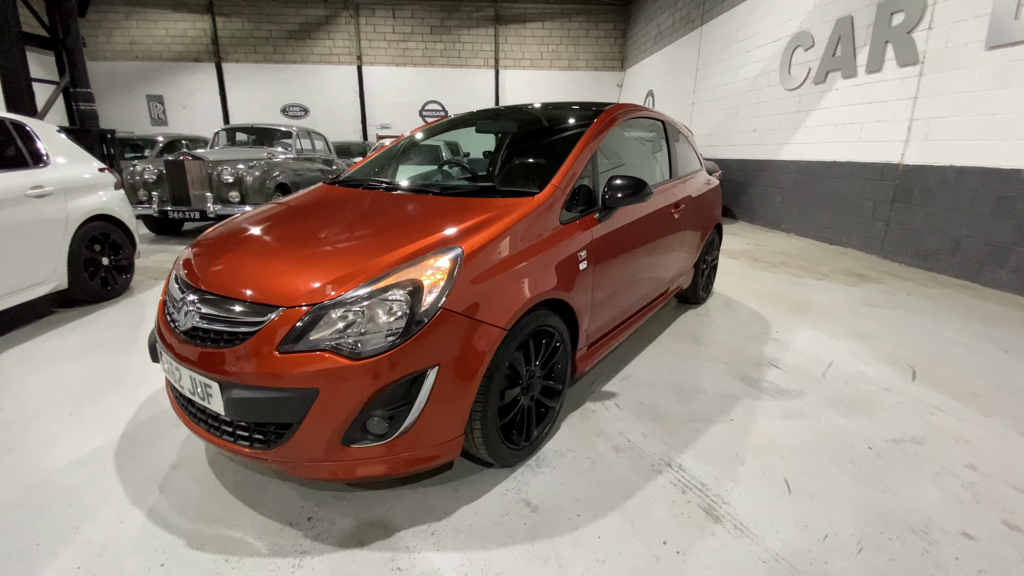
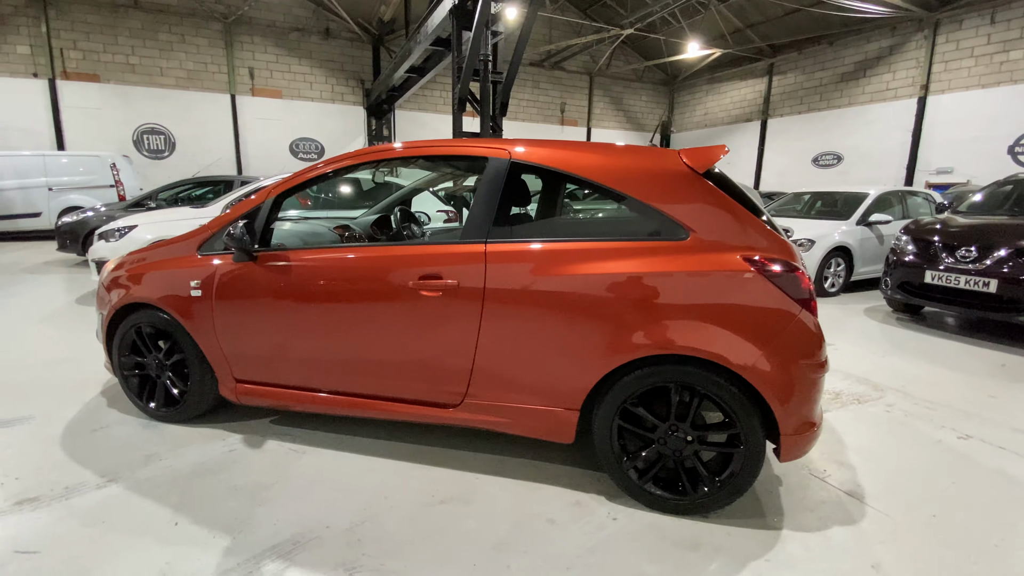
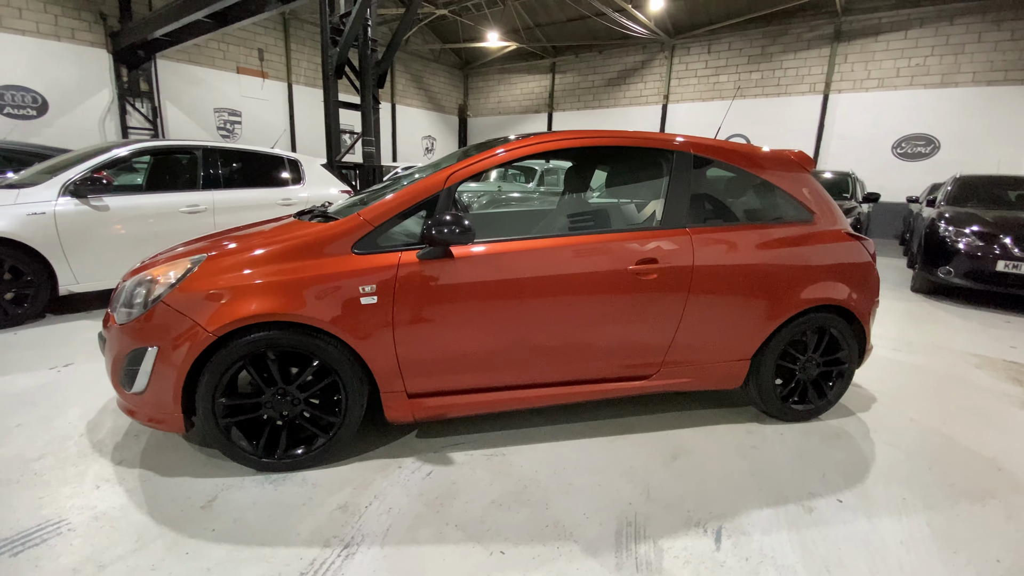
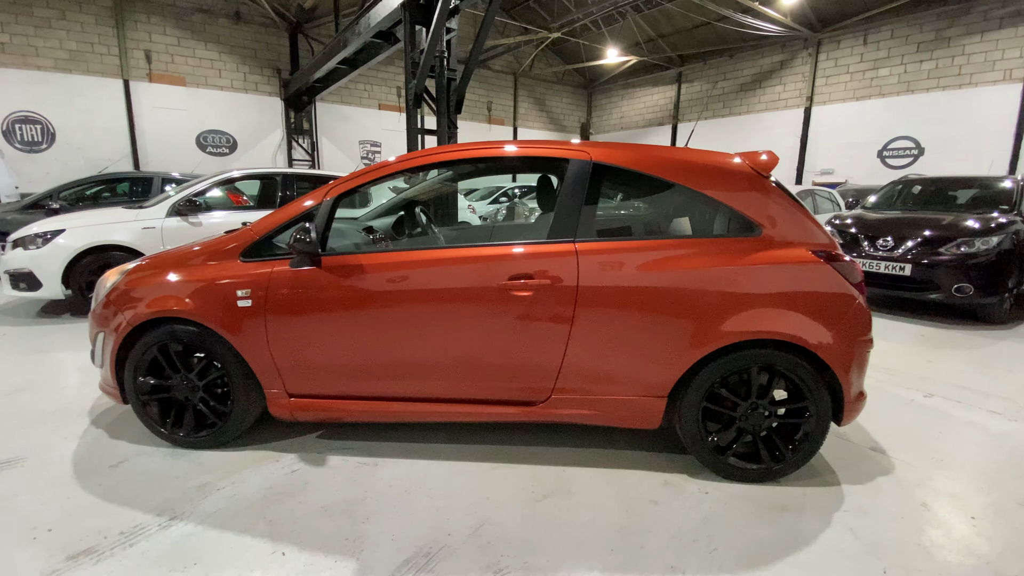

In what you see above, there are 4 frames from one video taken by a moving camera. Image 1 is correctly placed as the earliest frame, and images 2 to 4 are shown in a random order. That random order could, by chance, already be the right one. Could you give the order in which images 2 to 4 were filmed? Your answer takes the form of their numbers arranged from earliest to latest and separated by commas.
3, 4, 2
